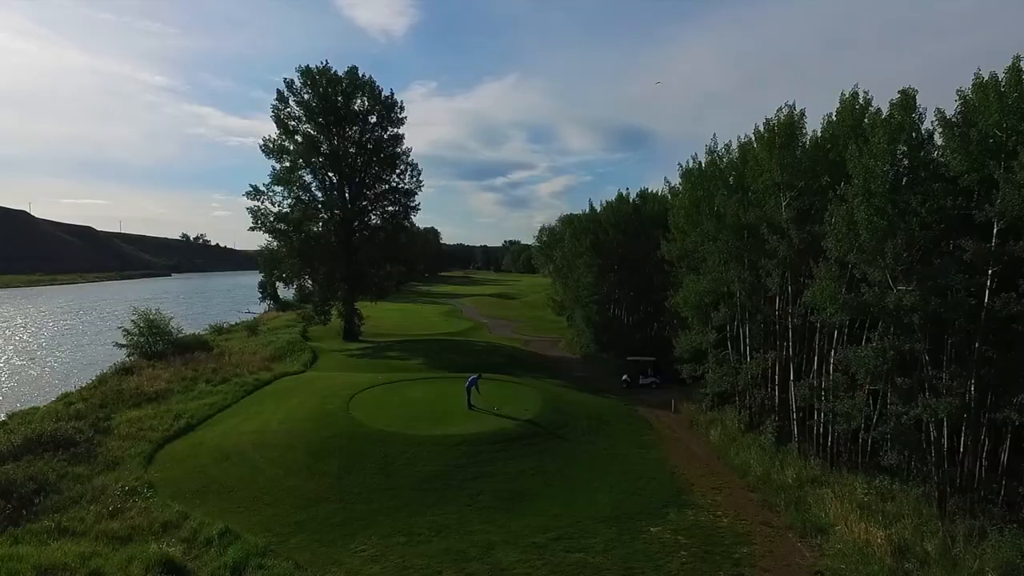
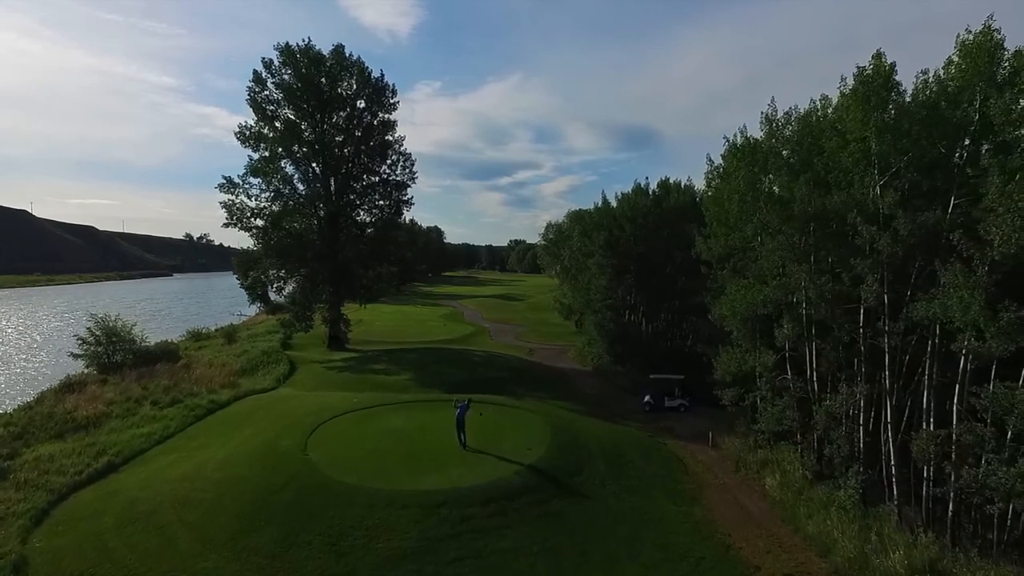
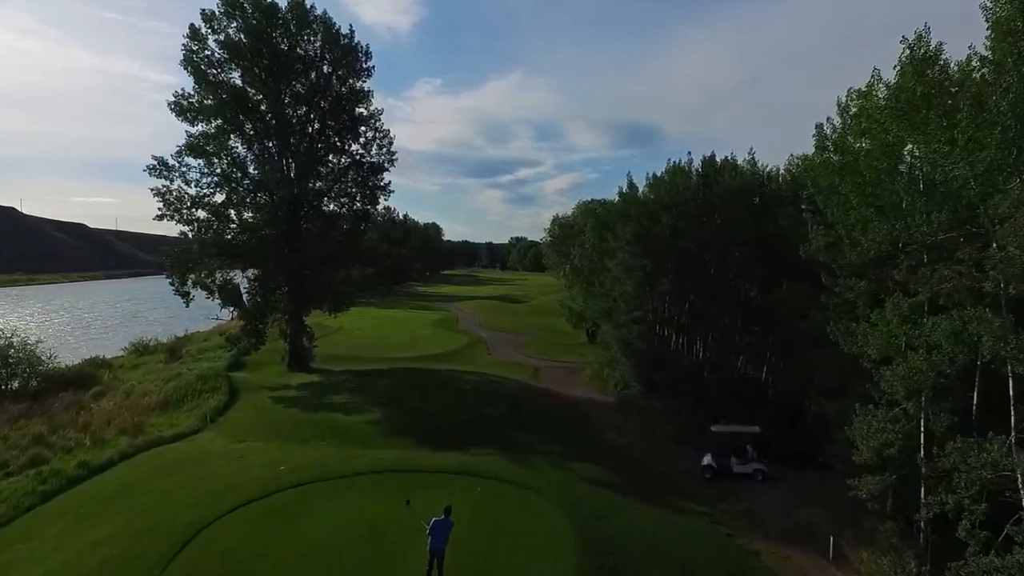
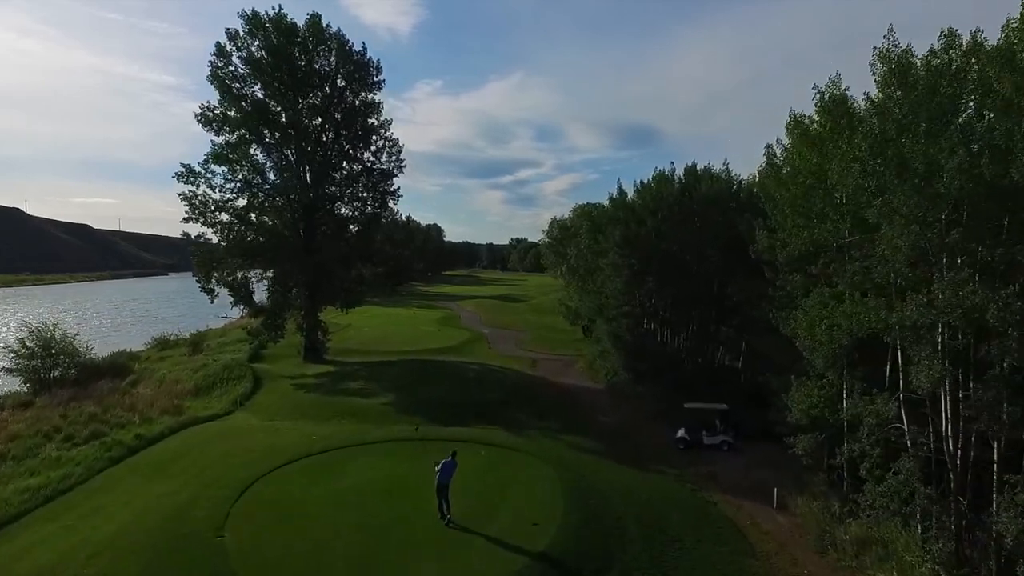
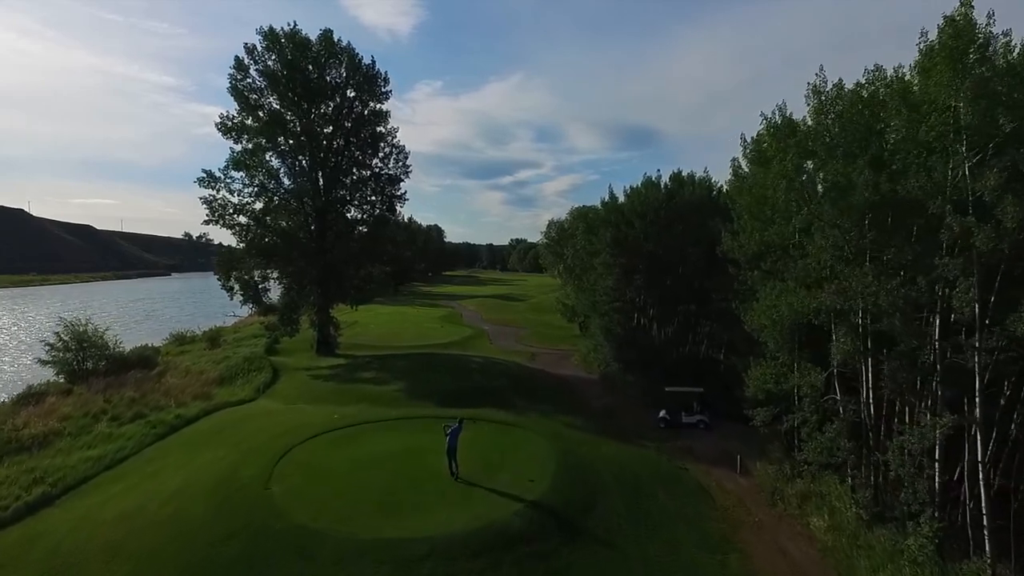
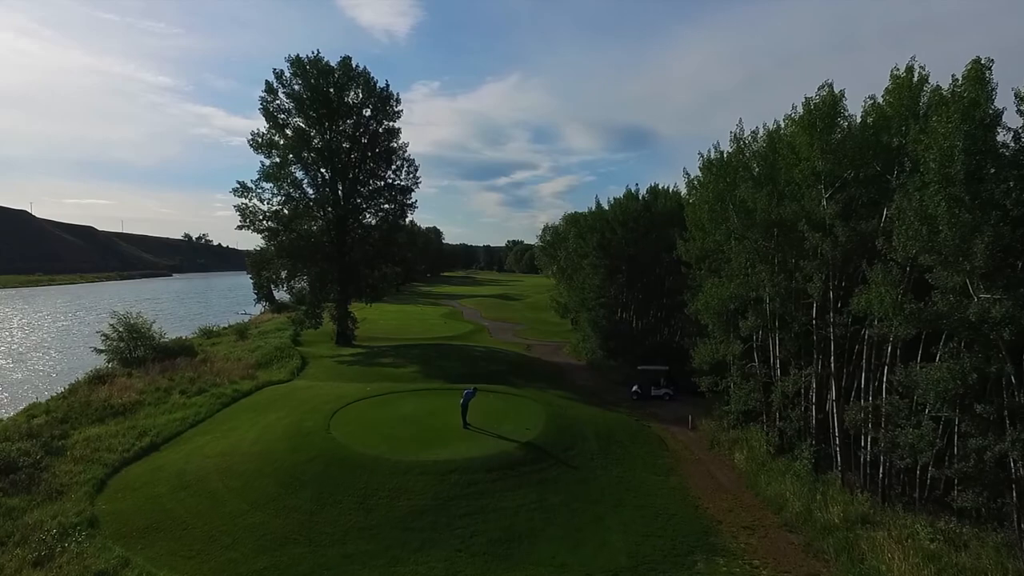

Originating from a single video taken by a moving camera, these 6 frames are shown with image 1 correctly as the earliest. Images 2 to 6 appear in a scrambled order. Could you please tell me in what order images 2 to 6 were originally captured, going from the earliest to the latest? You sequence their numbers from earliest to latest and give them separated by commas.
6, 2, 5, 4, 3
